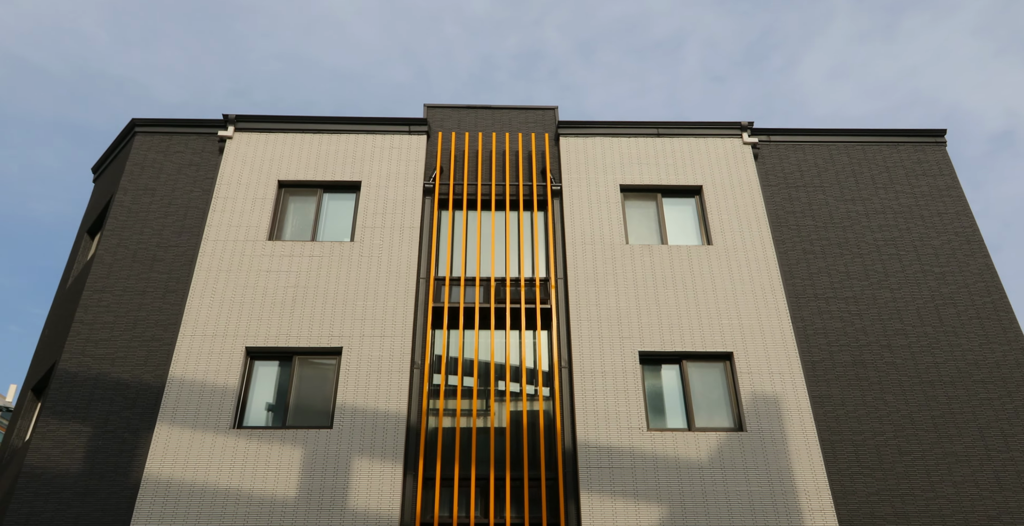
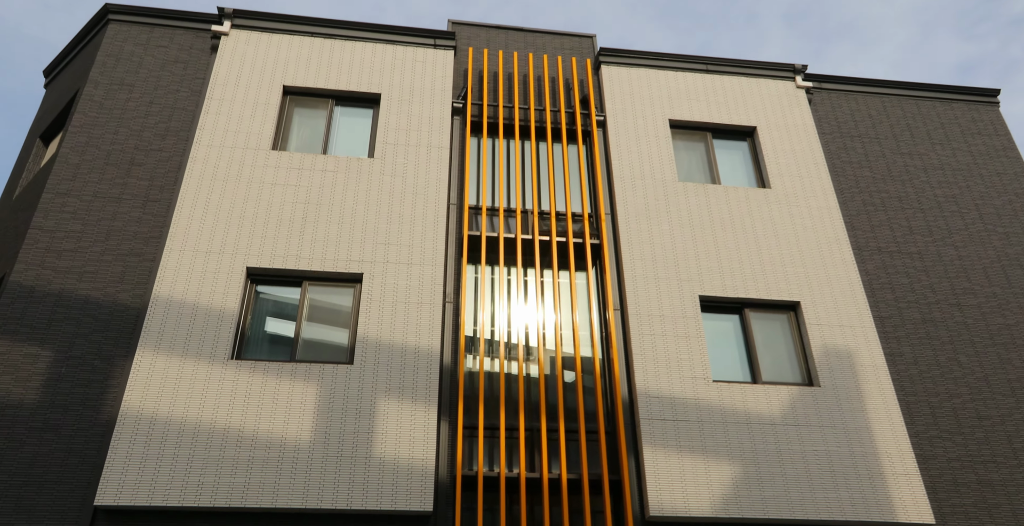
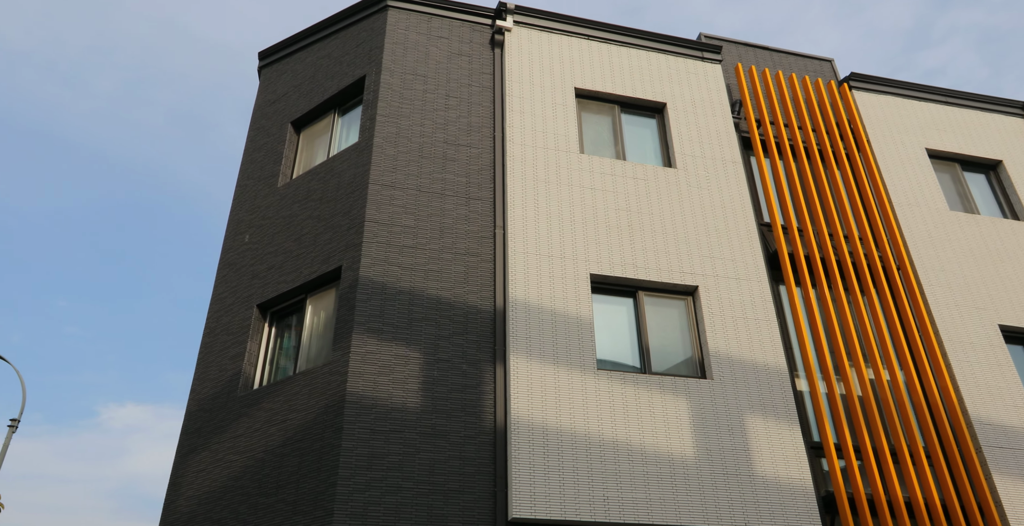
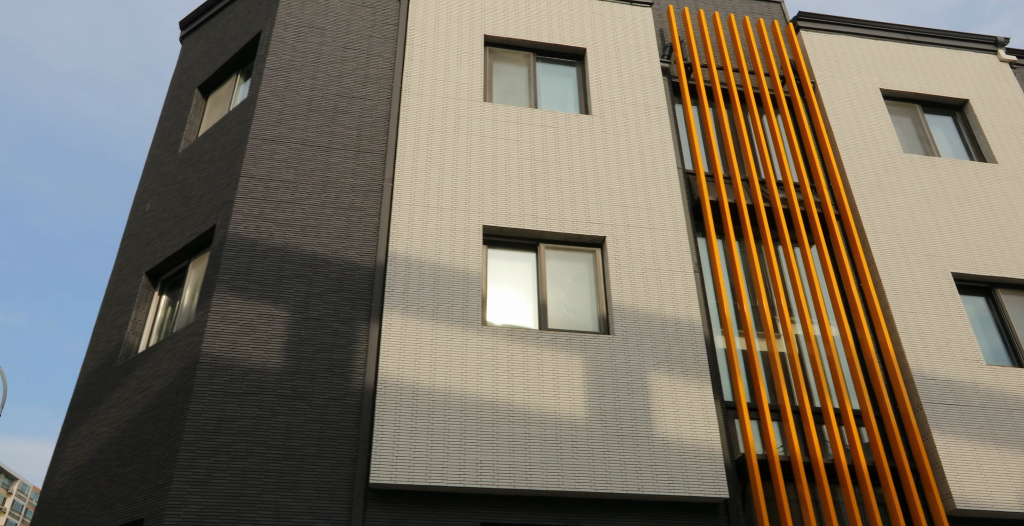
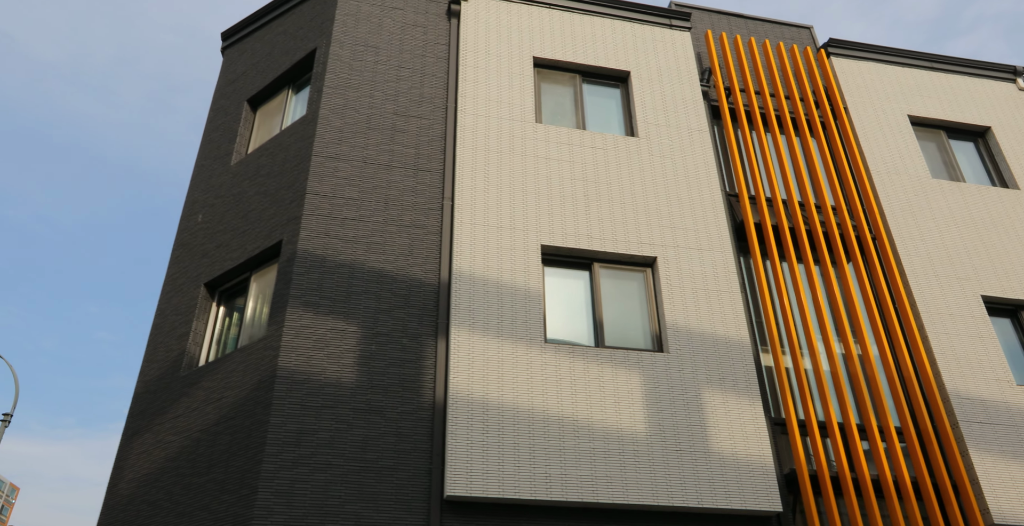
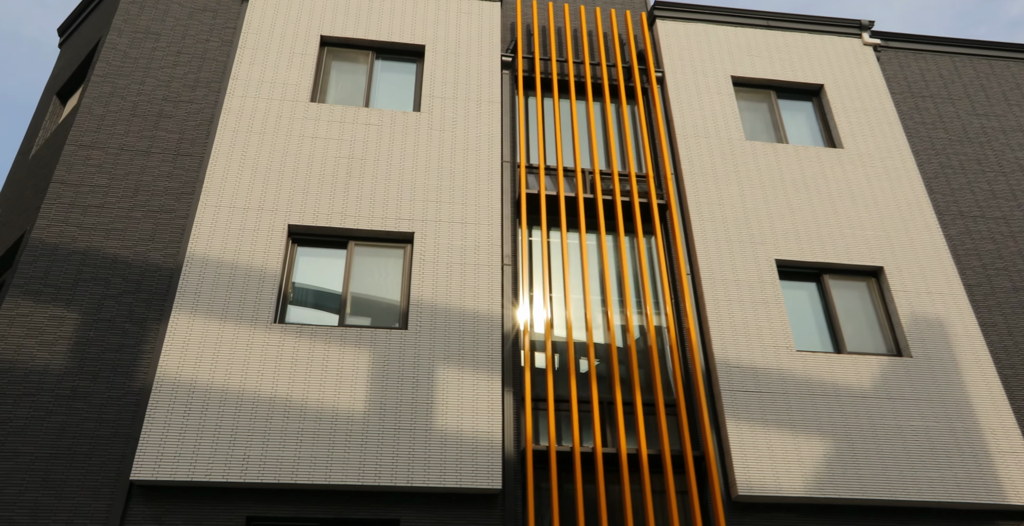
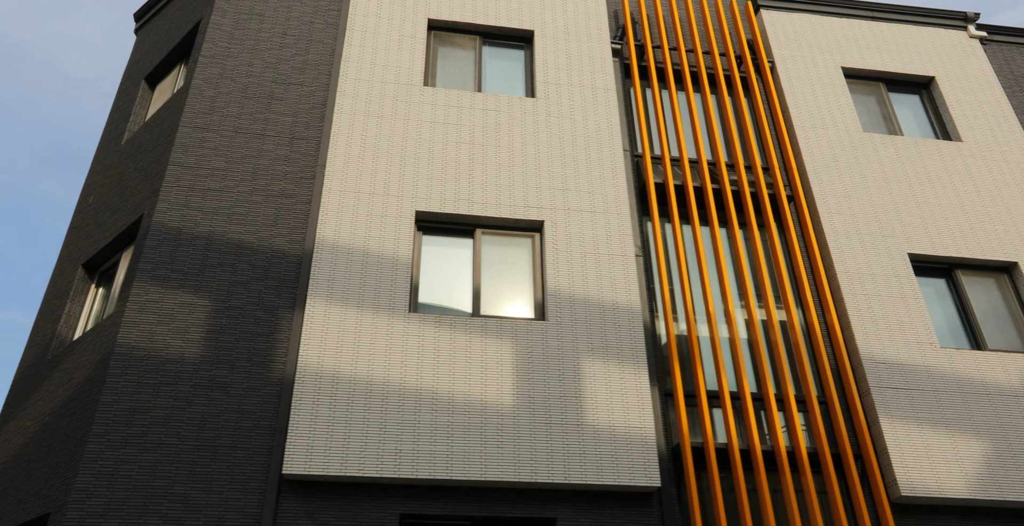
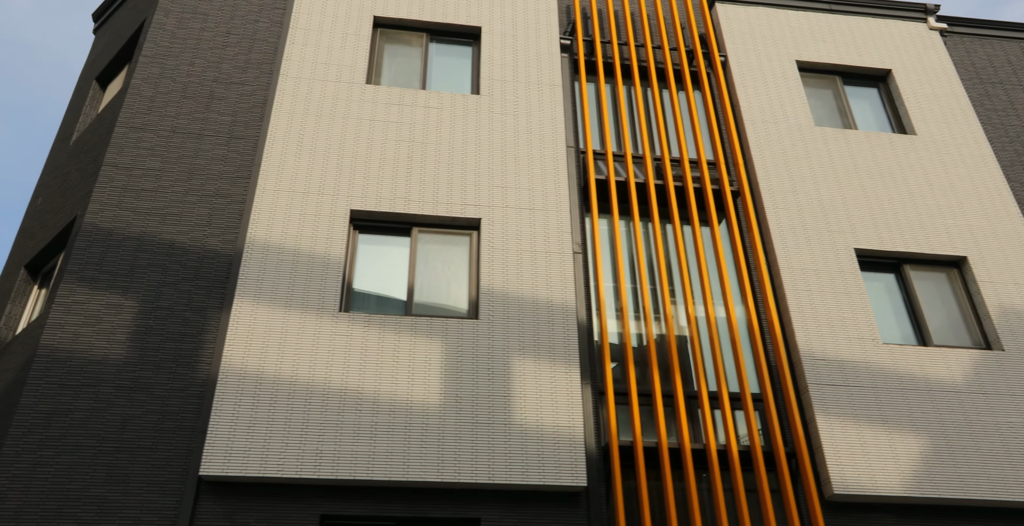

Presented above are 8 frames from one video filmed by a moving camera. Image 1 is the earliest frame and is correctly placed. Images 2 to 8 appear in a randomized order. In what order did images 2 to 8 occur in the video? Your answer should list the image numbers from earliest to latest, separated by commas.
2, 6, 8, 7, 4, 5, 3
